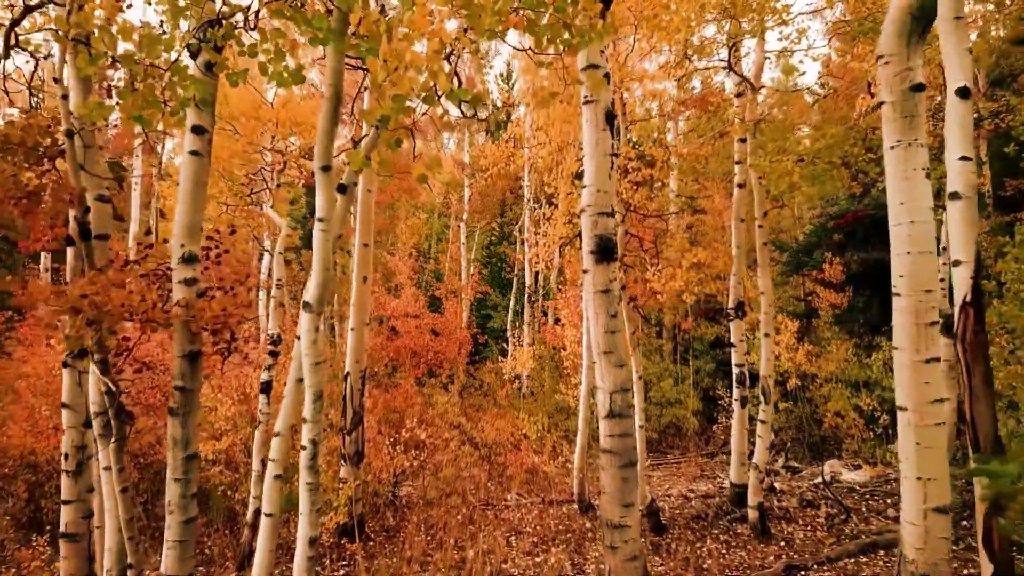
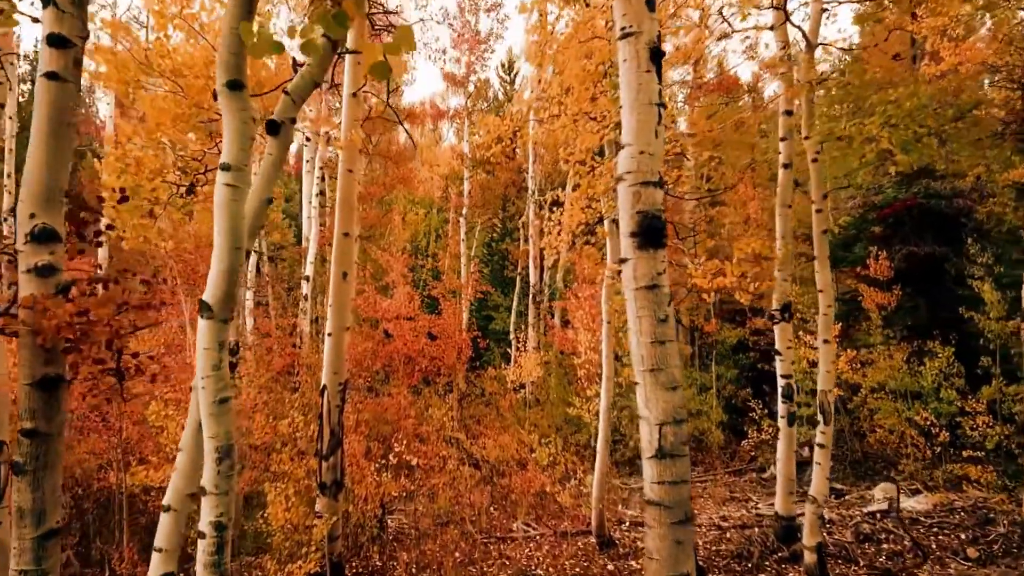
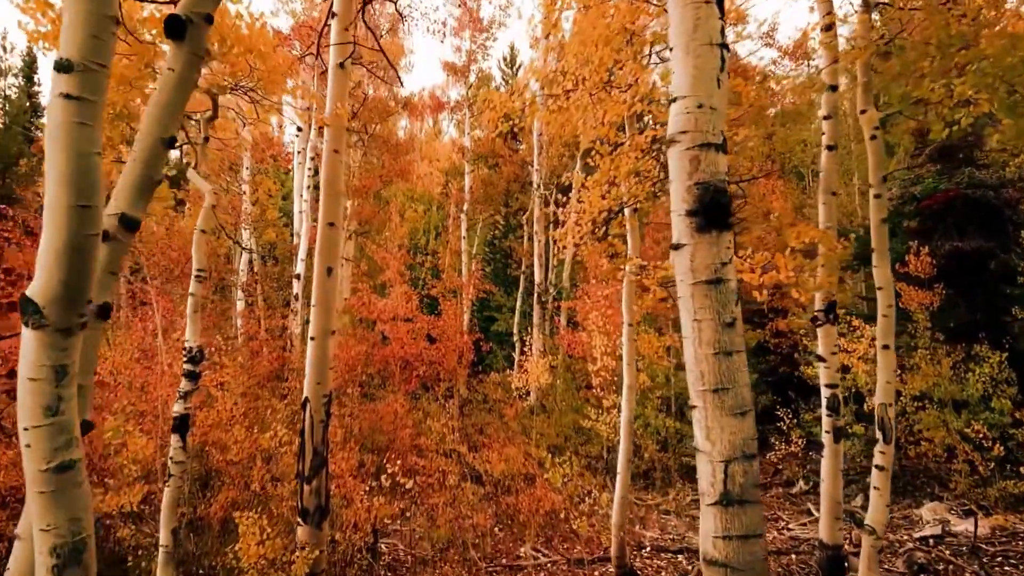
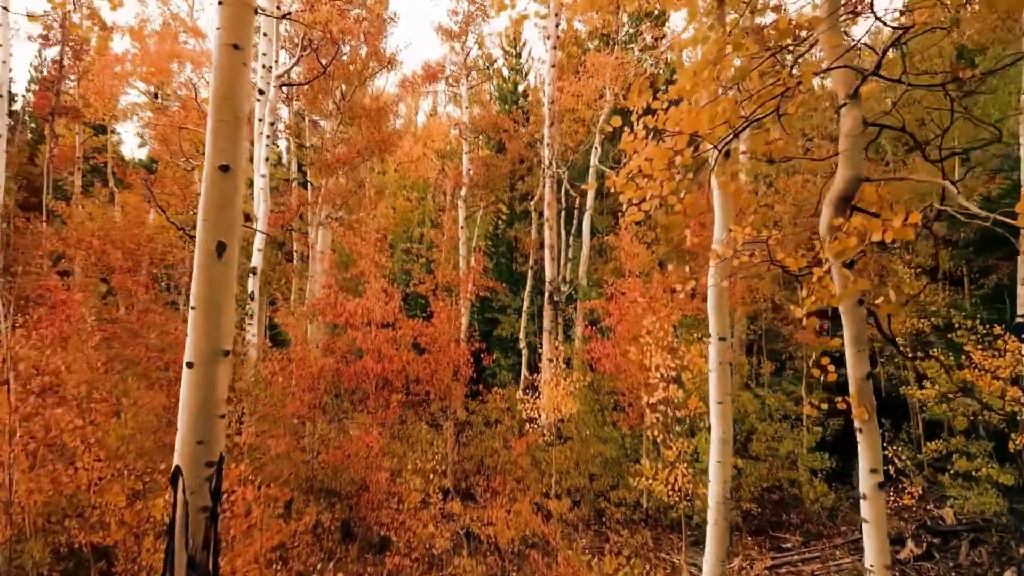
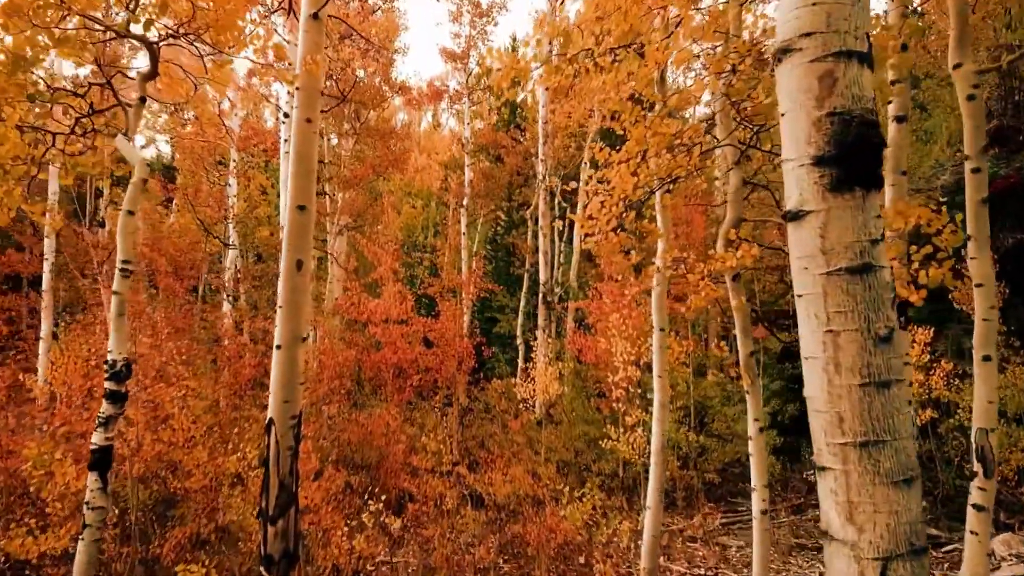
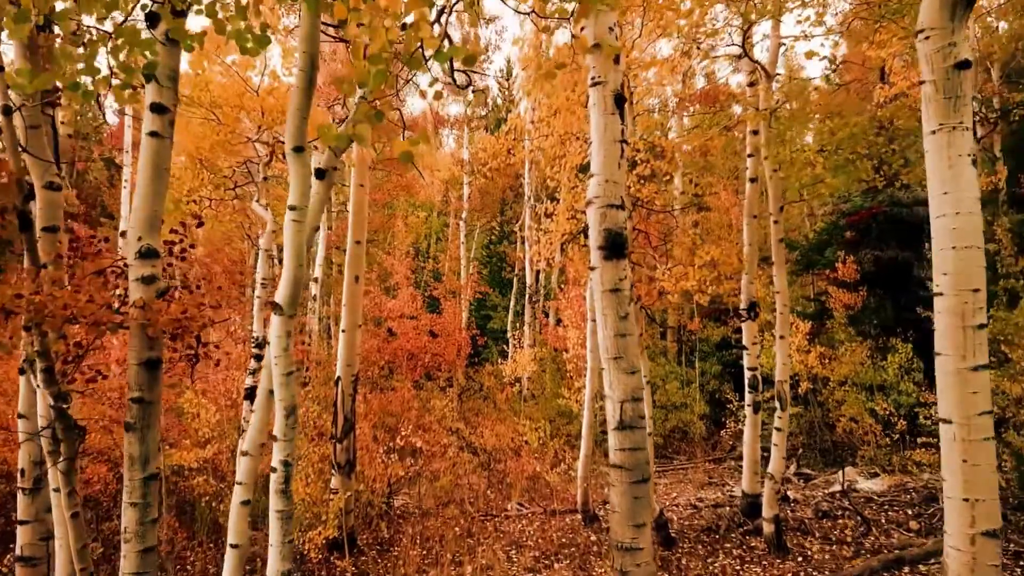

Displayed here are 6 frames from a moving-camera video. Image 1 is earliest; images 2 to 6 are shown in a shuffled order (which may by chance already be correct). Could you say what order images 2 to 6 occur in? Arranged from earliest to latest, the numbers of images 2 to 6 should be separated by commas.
6, 2, 3, 5, 4
